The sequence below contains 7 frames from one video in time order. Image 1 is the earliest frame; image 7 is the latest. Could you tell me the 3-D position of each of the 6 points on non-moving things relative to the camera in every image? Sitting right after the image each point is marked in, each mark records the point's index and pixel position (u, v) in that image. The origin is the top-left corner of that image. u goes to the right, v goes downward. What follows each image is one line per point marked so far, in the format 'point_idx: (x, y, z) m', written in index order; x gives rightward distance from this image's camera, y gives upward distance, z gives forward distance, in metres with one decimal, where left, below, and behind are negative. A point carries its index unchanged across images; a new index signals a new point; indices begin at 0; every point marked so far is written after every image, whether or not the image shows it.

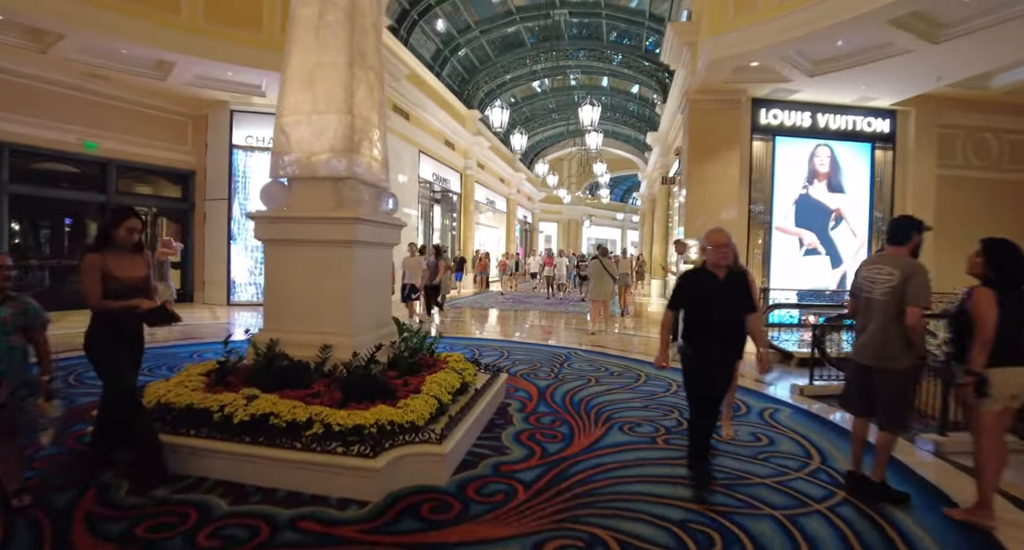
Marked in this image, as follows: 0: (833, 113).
0: (+6.4, +3.2, +9.3) m
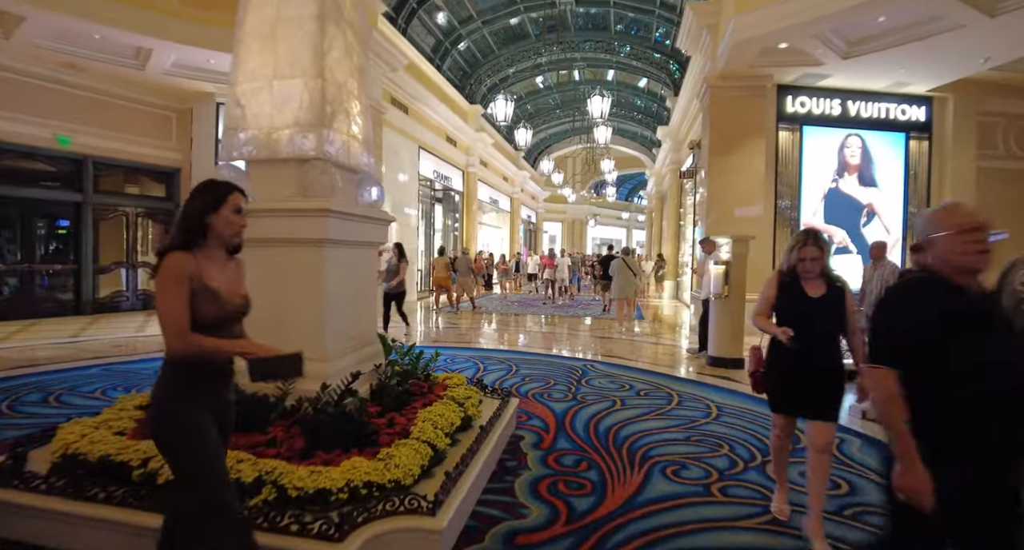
0: (+6.5, +3.2, +8.5) m
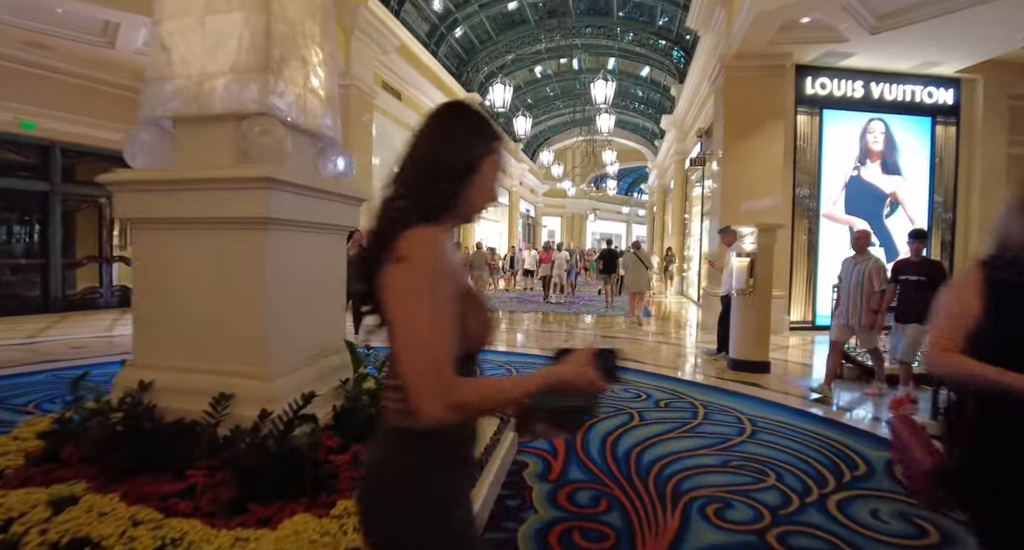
0: (+6.4, +3.3, +7.9) m
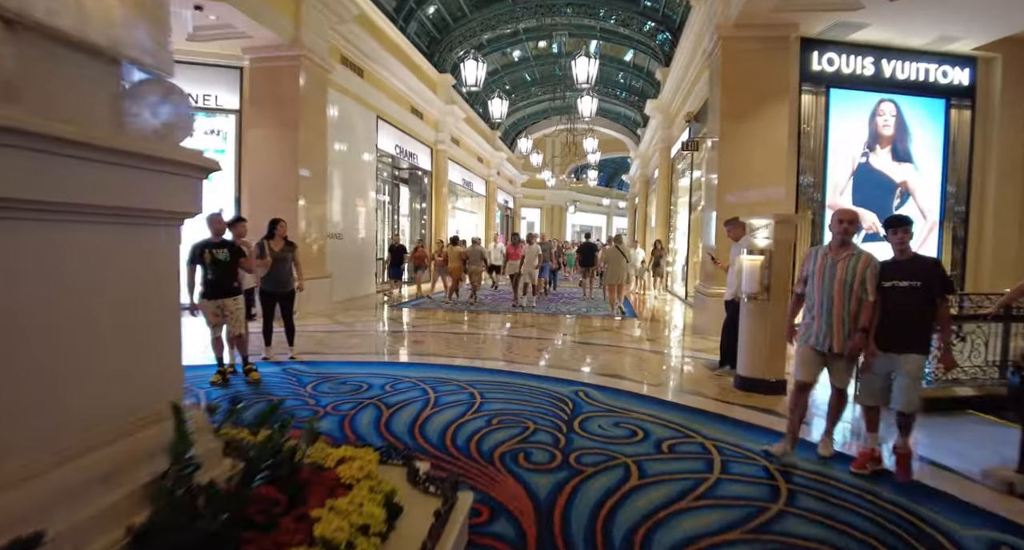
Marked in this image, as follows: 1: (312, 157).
0: (+6.0, +3.3, +7.2) m
1: (-3.7, +2.1, +8.5) m
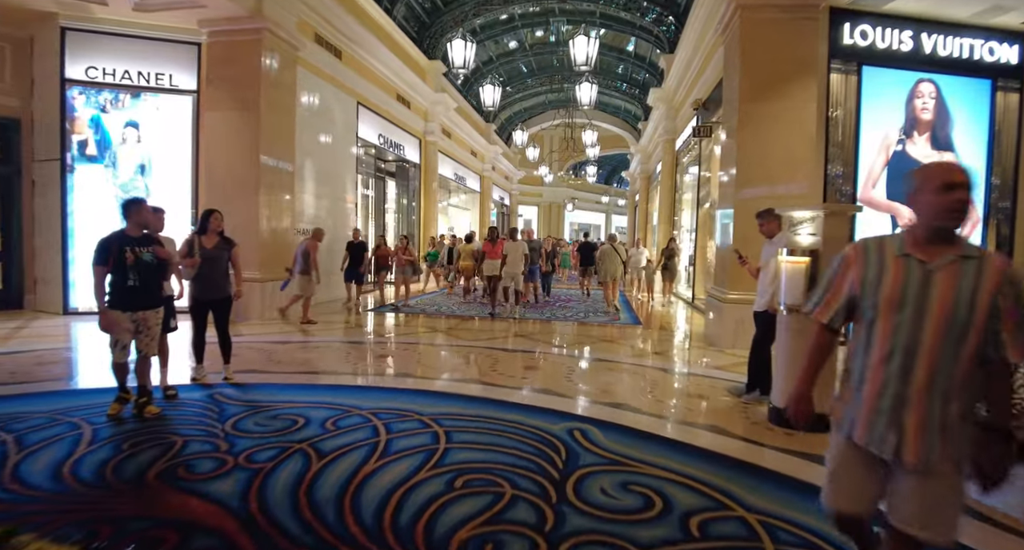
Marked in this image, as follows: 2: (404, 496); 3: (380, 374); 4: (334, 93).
0: (+5.8, +3.3, +6.3) m
1: (-3.8, +2.1, +7.7) m
2: (-0.5, -1.1, +2.3) m
3: (-1.3, -1.0, +4.4) m
4: (-3.7, +3.7, +9.6) m
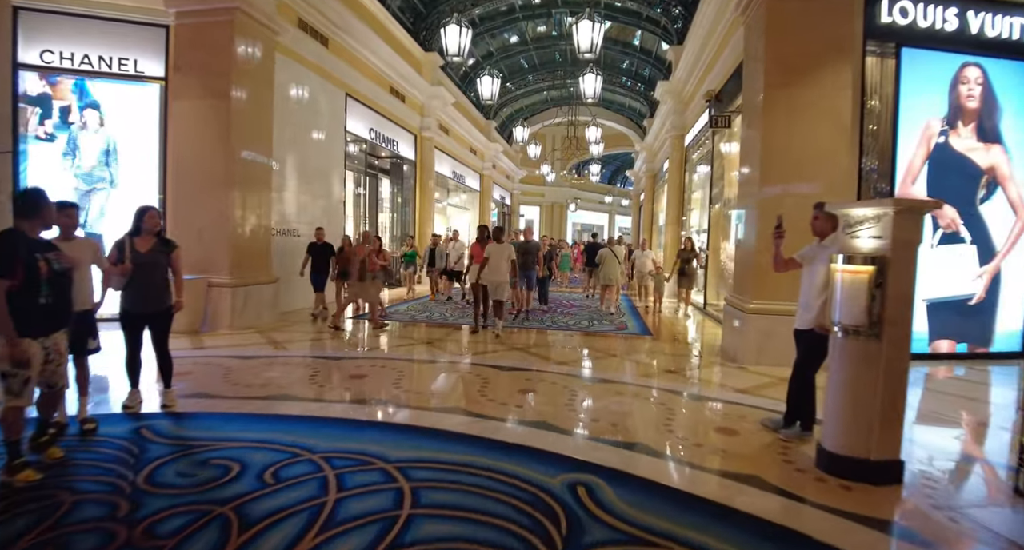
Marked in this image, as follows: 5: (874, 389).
0: (+5.8, +3.2, +5.7) m
1: (-3.9, +2.1, +7.0) m
2: (-0.6, -1.2, +1.7) m
3: (-1.3, -1.0, +3.8) m
4: (-3.7, +3.7, +8.9) m
5: (+2.1, -0.6, +2.7) m
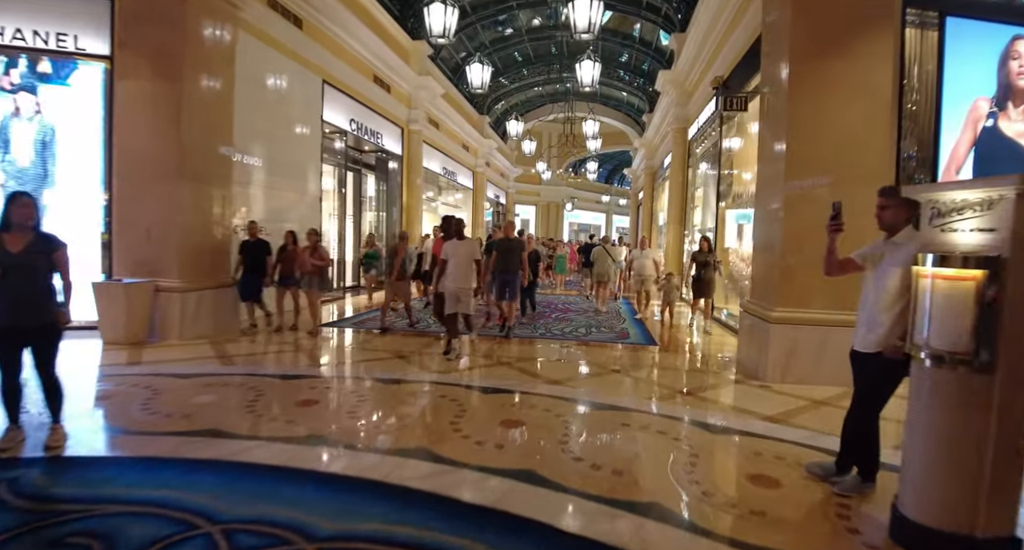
0: (+5.7, +3.2, +5.0) m
1: (-4.0, +2.0, +6.3) m
2: (-0.7, -1.2, +0.9) m
3: (-1.5, -1.1, +3.0) m
4: (-3.9, +3.6, +8.2) m
5: (+1.9, -0.7, +2.0) m
